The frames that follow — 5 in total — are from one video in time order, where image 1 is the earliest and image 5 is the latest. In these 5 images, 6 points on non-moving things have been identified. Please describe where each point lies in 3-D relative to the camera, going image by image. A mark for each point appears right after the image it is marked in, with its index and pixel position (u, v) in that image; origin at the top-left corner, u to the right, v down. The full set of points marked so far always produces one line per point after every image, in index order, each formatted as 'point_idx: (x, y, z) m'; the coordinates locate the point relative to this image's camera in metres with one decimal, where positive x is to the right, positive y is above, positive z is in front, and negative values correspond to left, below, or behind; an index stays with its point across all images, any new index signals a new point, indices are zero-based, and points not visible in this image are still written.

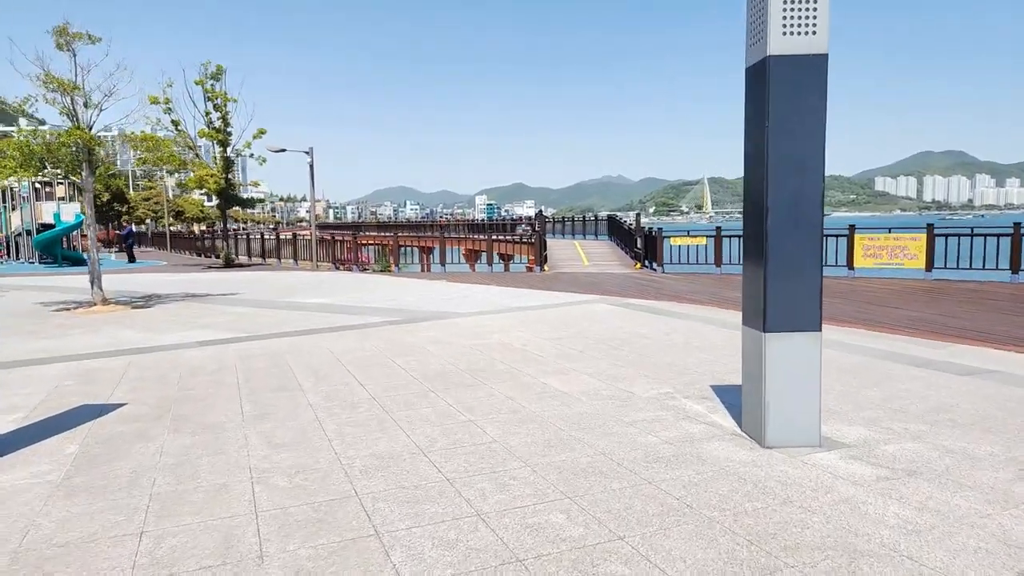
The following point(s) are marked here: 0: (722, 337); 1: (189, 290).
0: (+2.6, -0.6, +9.0) m
1: (-7.4, 0.0, +16.6) m
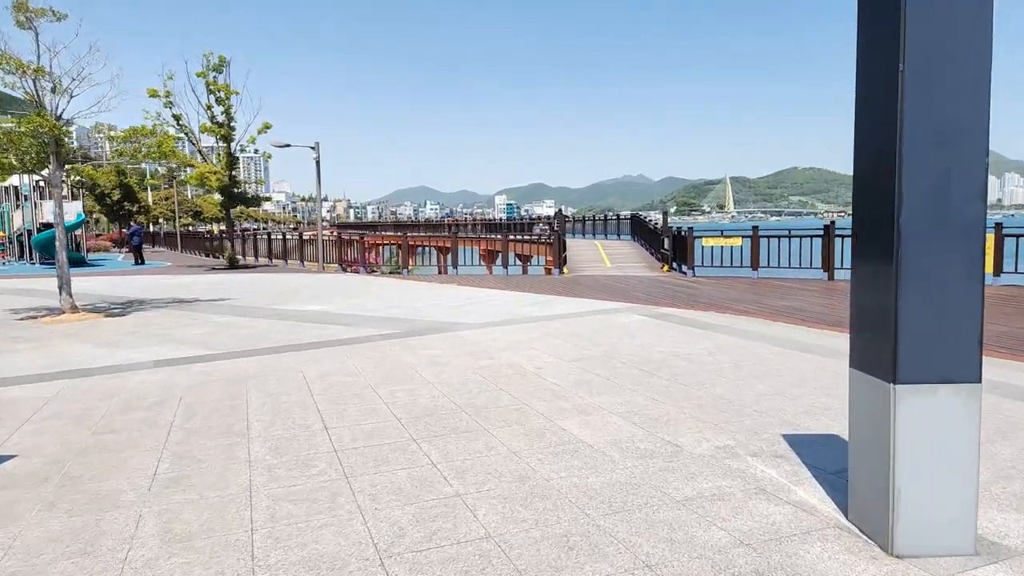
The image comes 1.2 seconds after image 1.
0: (+2.7, -0.7, +7.4) m
1: (-7.1, -0.1, +15.2) m
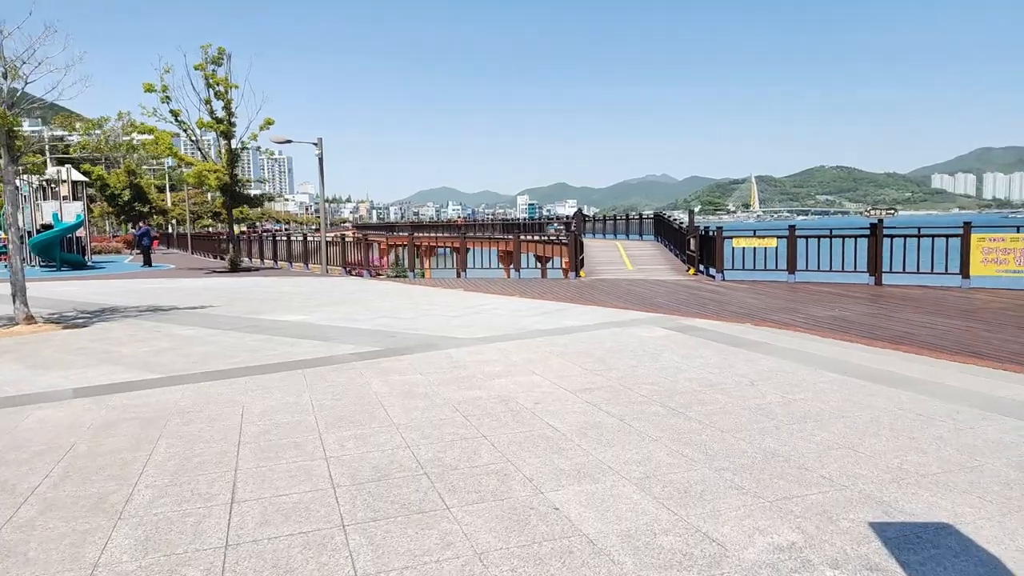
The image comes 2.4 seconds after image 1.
0: (+2.7, -0.9, +5.9) m
1: (-6.9, -0.3, +14.0) m
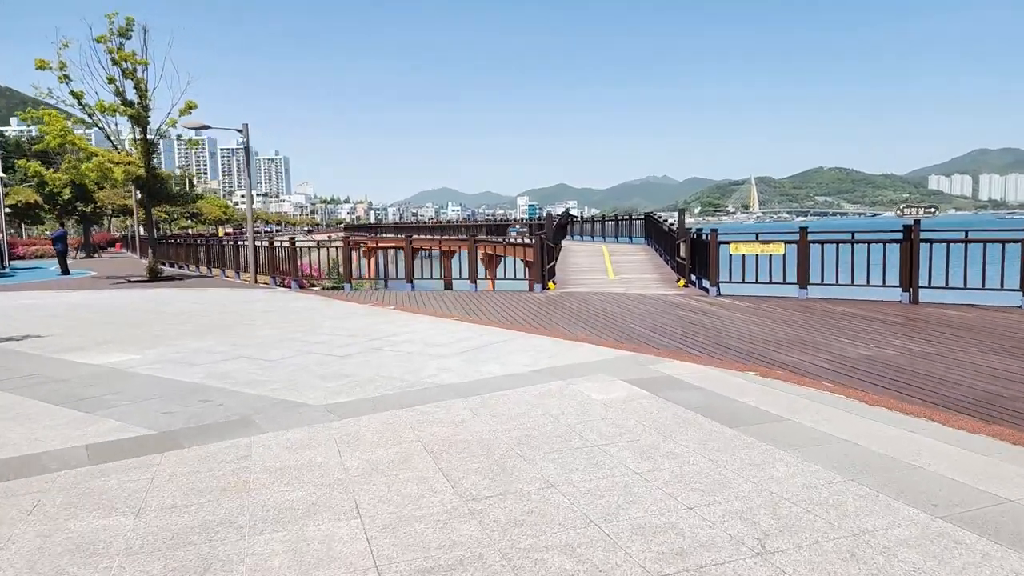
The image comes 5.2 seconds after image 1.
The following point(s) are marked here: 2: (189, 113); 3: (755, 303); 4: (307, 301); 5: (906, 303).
0: (+1.7, -1.2, +2.7) m
1: (-7.9, -0.6, +10.8) m
2: (-8.9, +4.8, +19.9) m
3: (+4.1, -0.2, +12.3) m
4: (-4.2, -0.3, +14.9) m
5: (+6.4, -0.2, +11.6) m
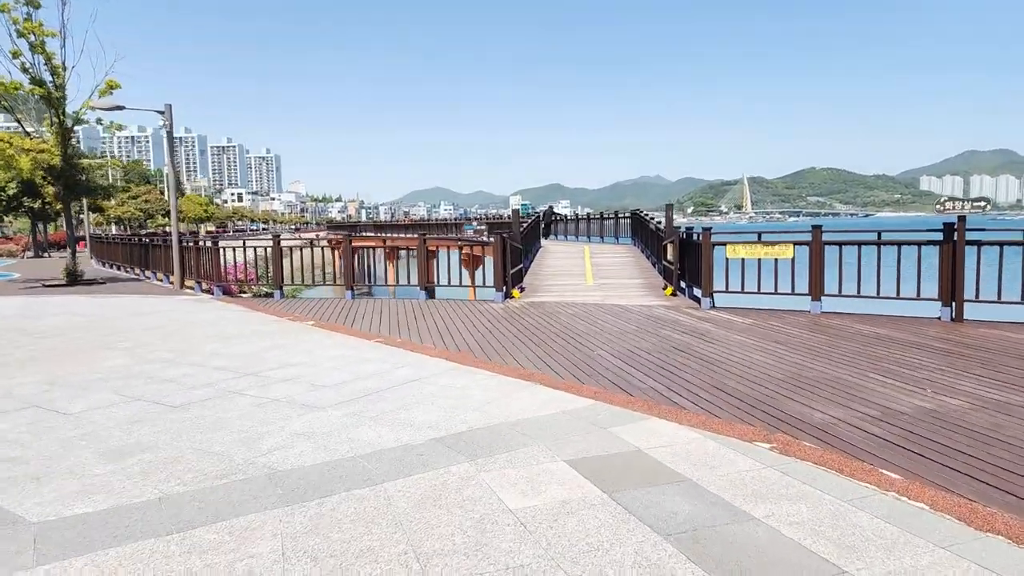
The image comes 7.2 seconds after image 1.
0: (+1.0, -1.3, +0.3) m
1: (-8.7, -0.7, +8.3) m
2: (-9.7, +4.7, +17.4) m
3: (+3.4, -0.4, +9.9) m
4: (-5.0, -0.4, +12.5) m
5: (+5.6, -0.4, +9.3) m
